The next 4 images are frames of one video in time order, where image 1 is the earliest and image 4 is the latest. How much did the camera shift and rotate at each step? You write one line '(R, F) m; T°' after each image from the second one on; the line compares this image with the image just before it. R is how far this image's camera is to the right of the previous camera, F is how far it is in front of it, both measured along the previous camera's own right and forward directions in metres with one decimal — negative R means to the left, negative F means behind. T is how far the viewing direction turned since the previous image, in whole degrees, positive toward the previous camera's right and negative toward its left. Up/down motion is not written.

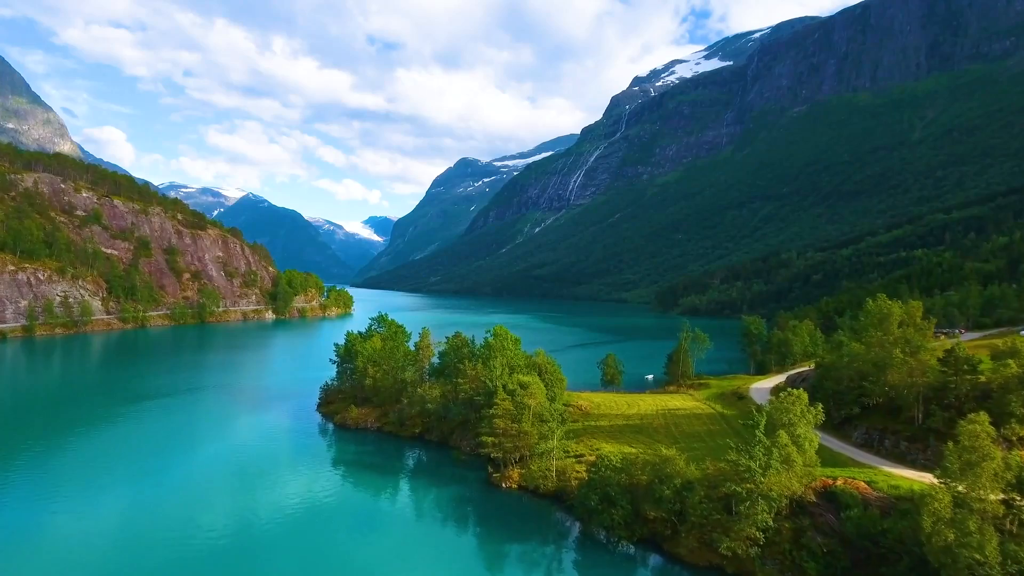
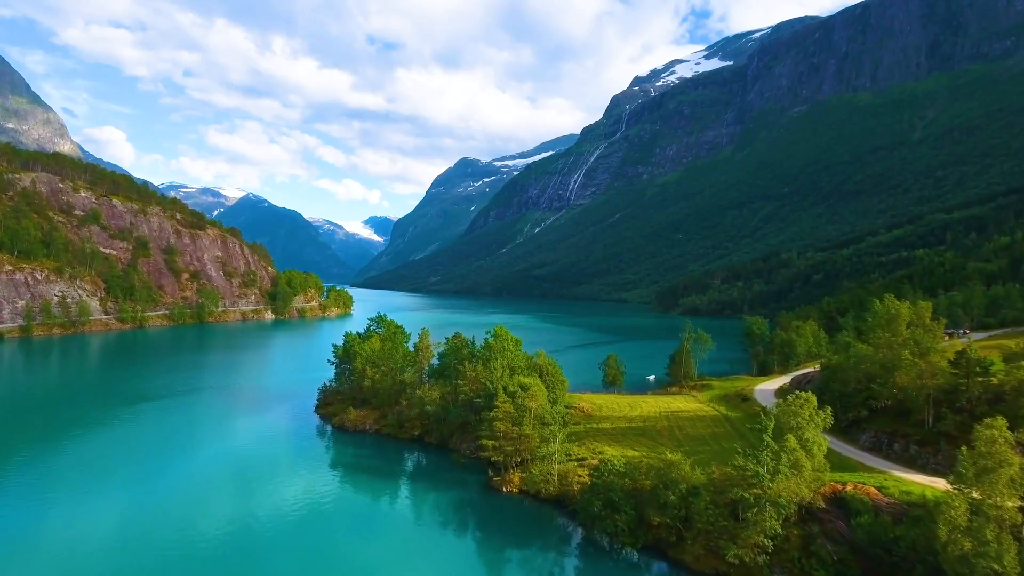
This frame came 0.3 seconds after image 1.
(-0.1, +0.9) m; 0°
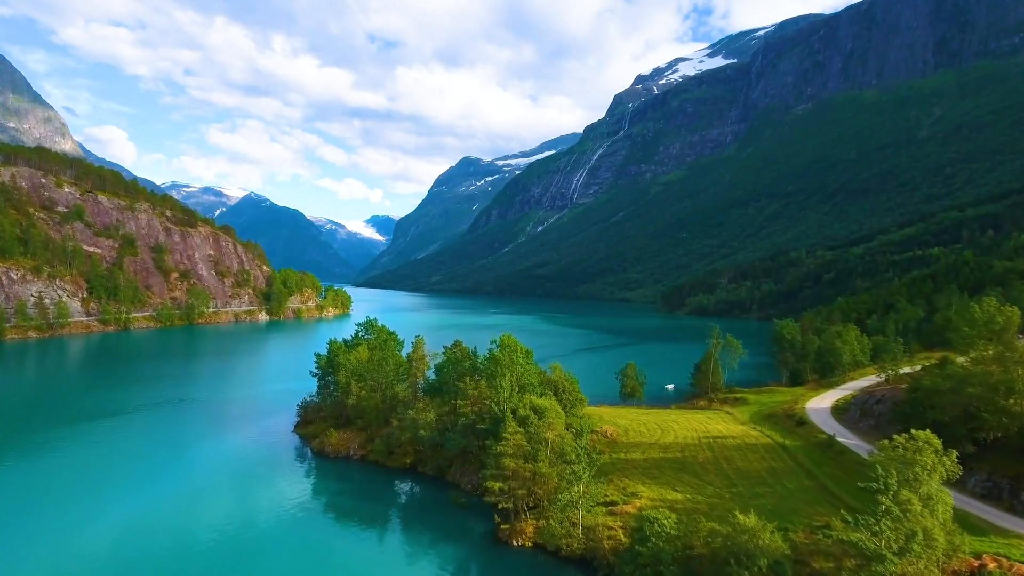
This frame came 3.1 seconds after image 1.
(-0.7, +9.0) m; 0°
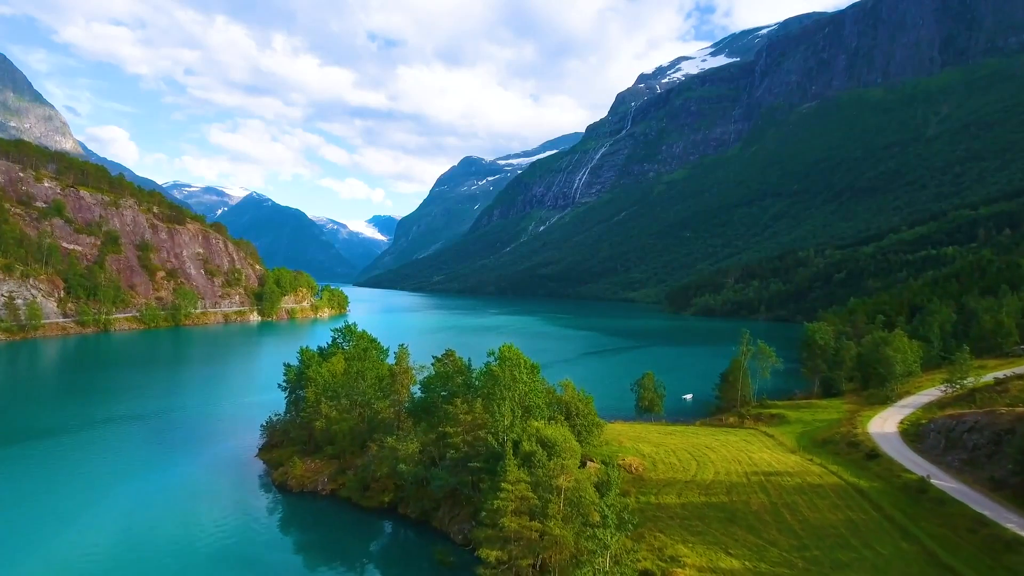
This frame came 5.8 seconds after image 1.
(0.0, +9.0) m; 0°
